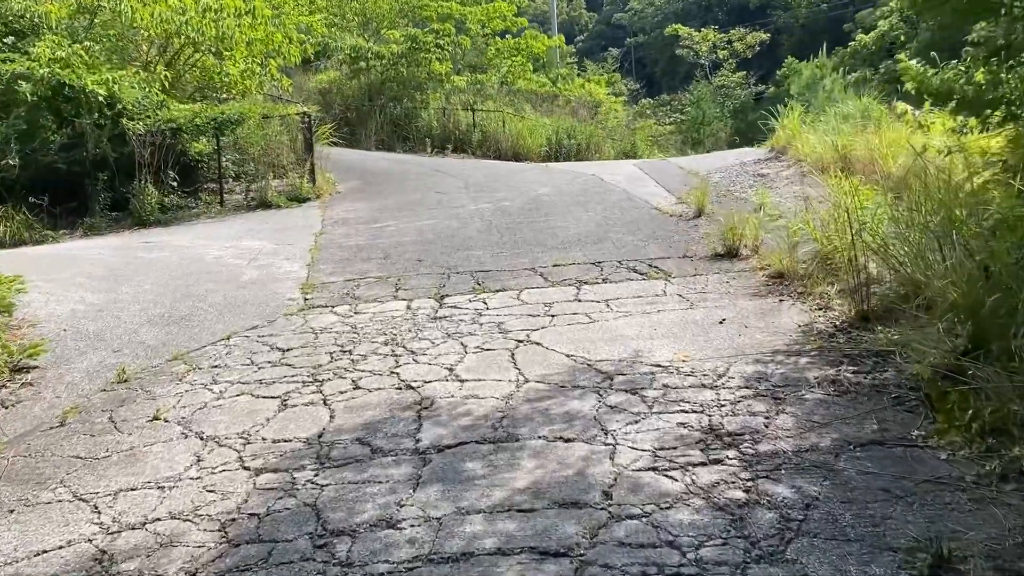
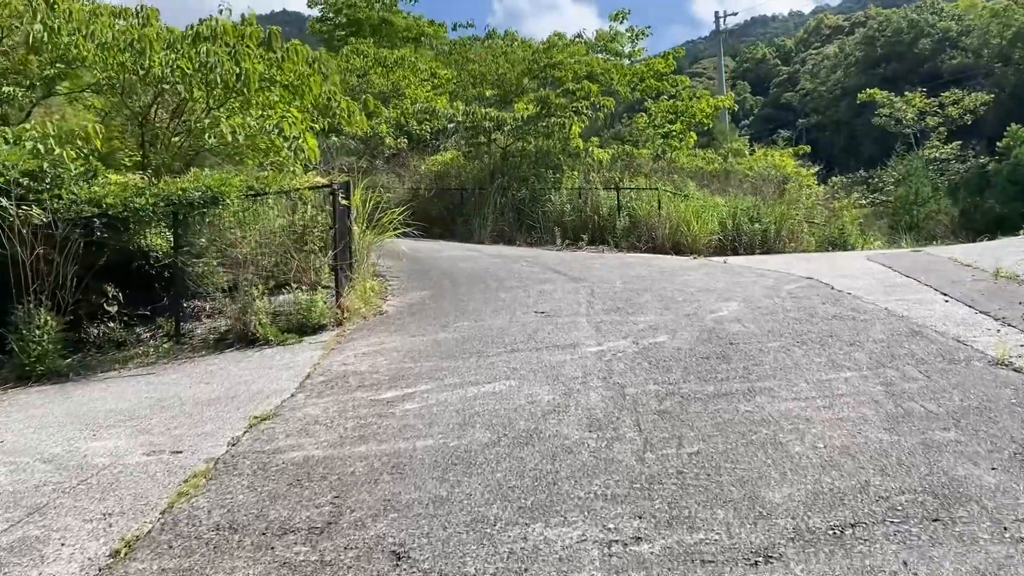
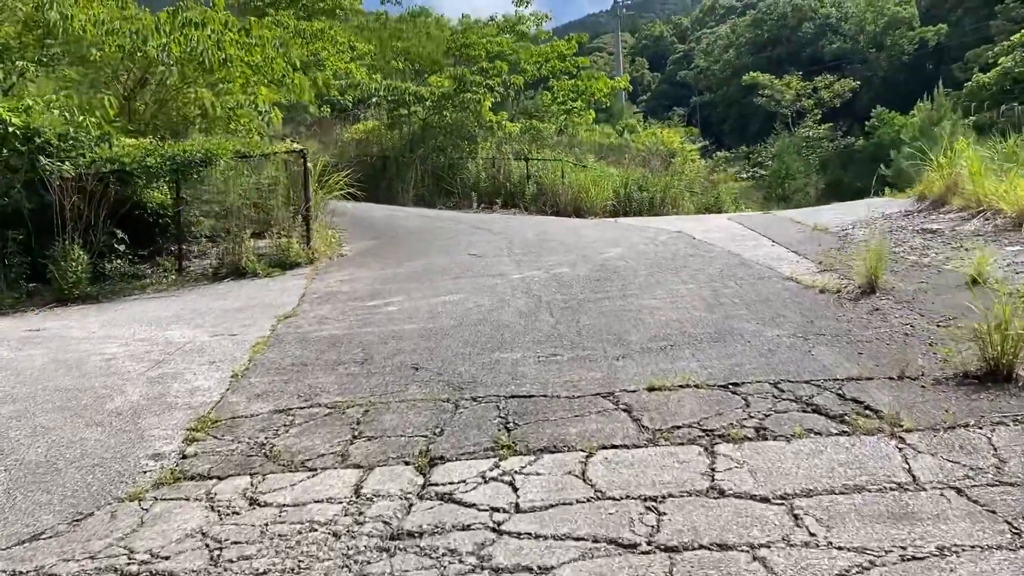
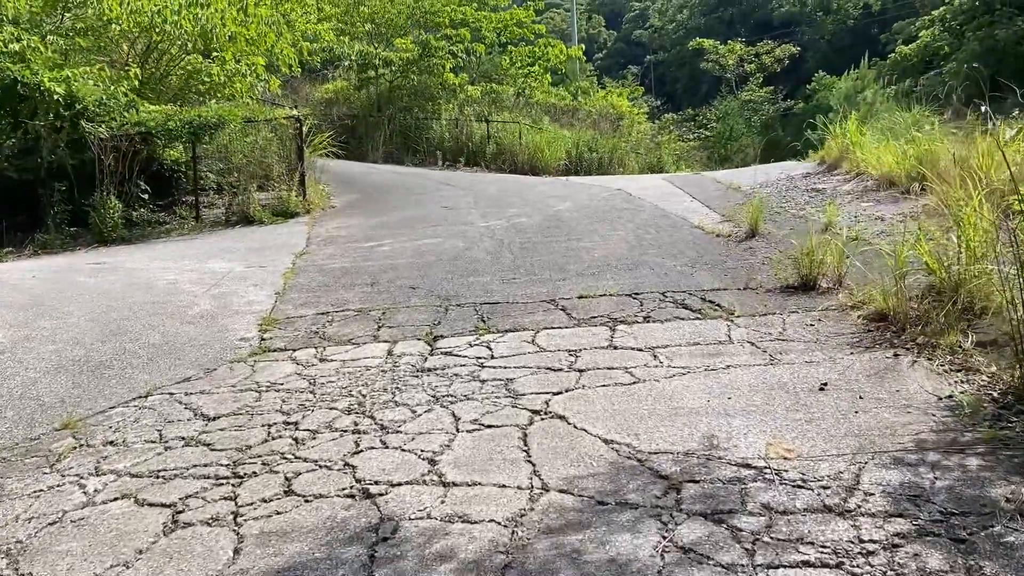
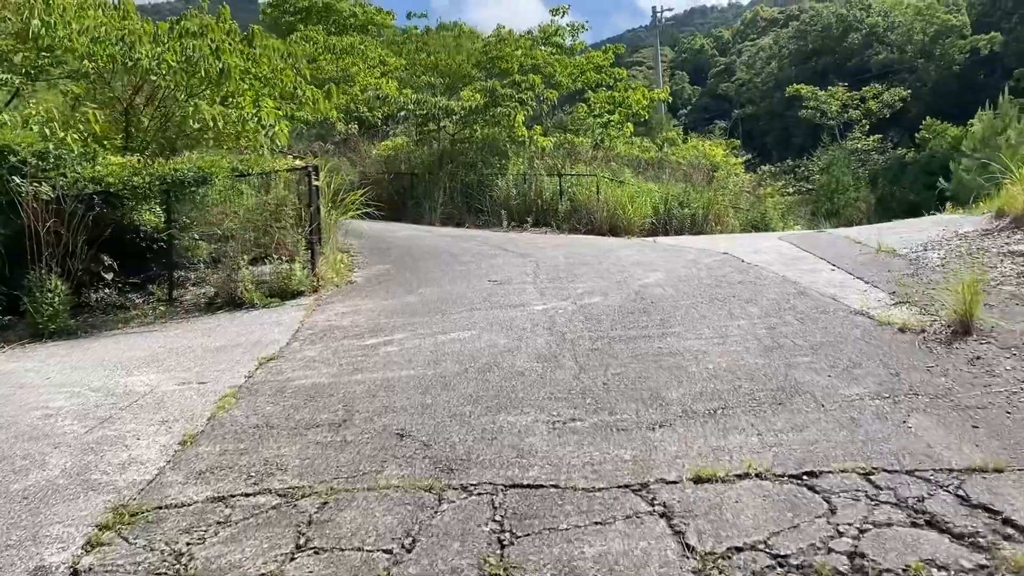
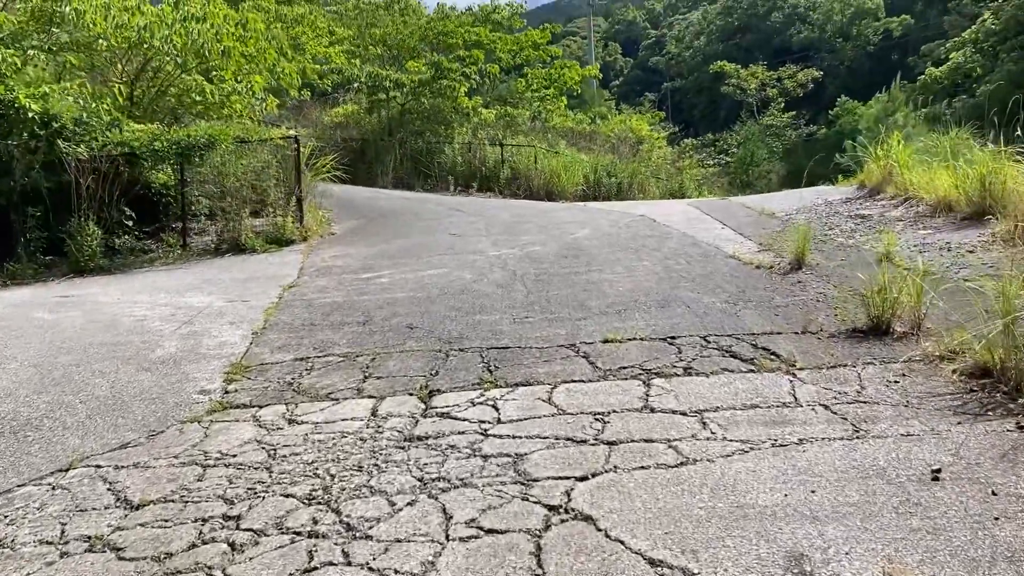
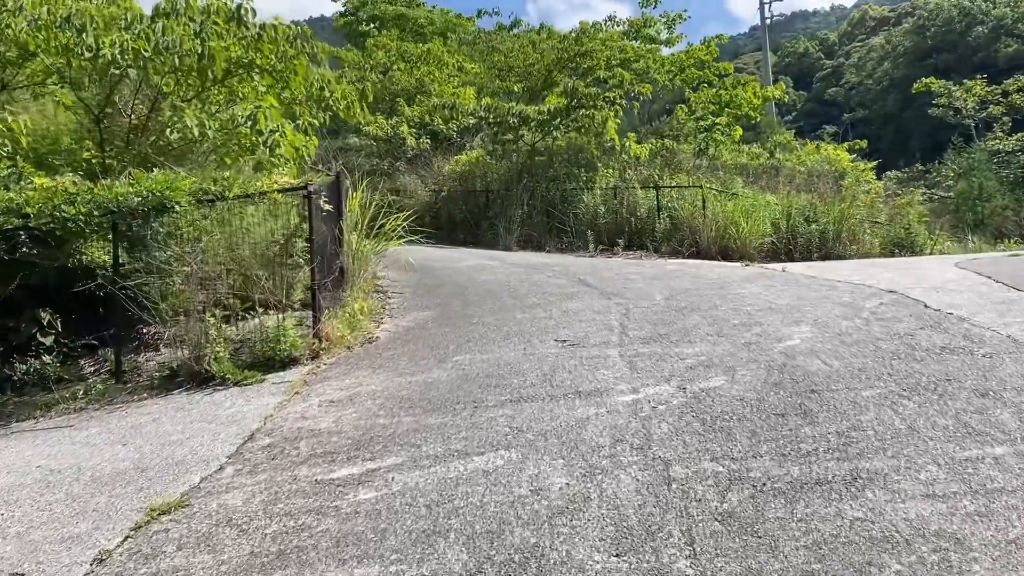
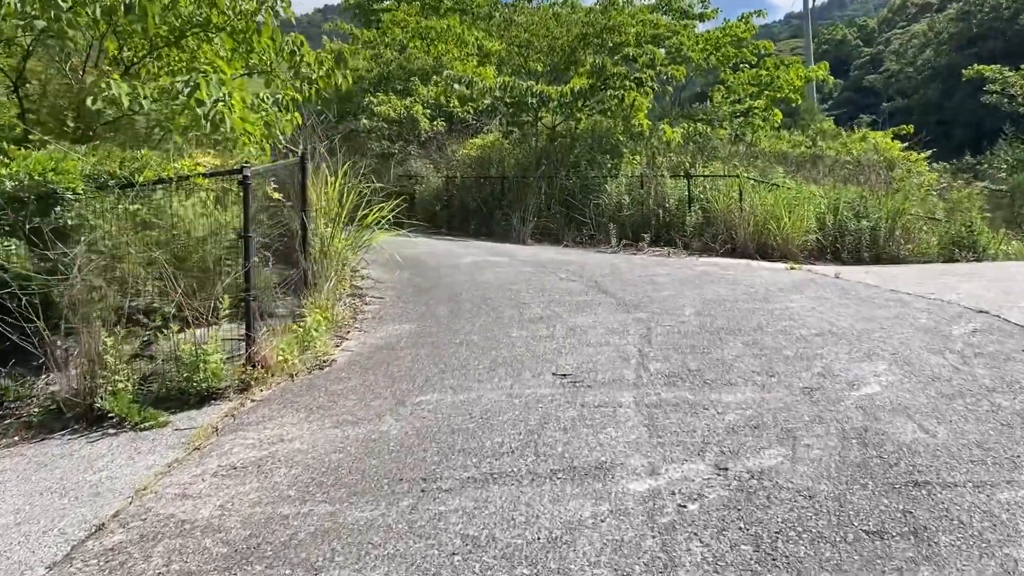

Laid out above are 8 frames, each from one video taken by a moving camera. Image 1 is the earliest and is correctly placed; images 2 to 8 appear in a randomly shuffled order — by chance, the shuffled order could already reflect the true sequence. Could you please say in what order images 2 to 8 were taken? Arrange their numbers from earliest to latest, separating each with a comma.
4, 6, 3, 5, 2, 7, 8
